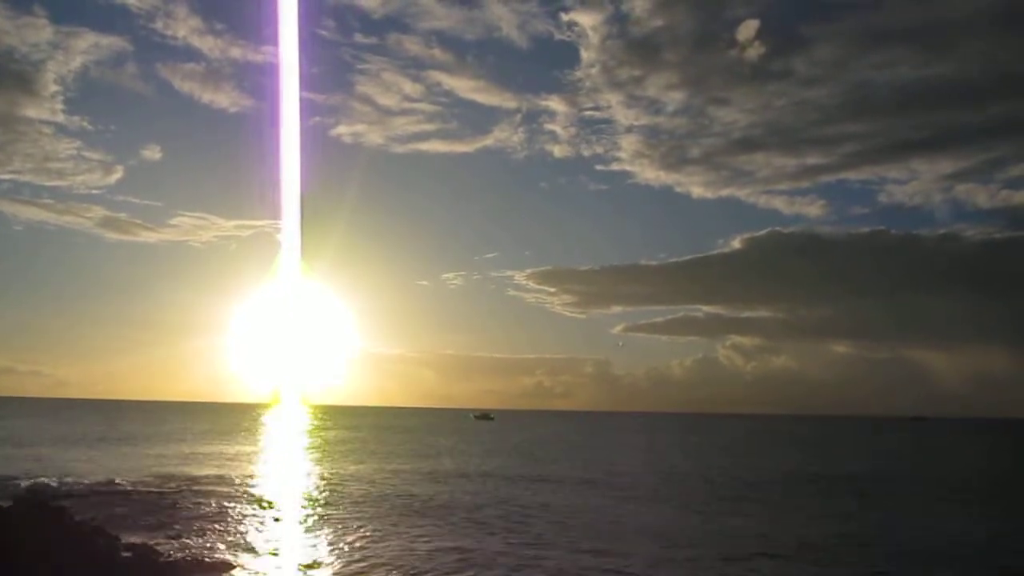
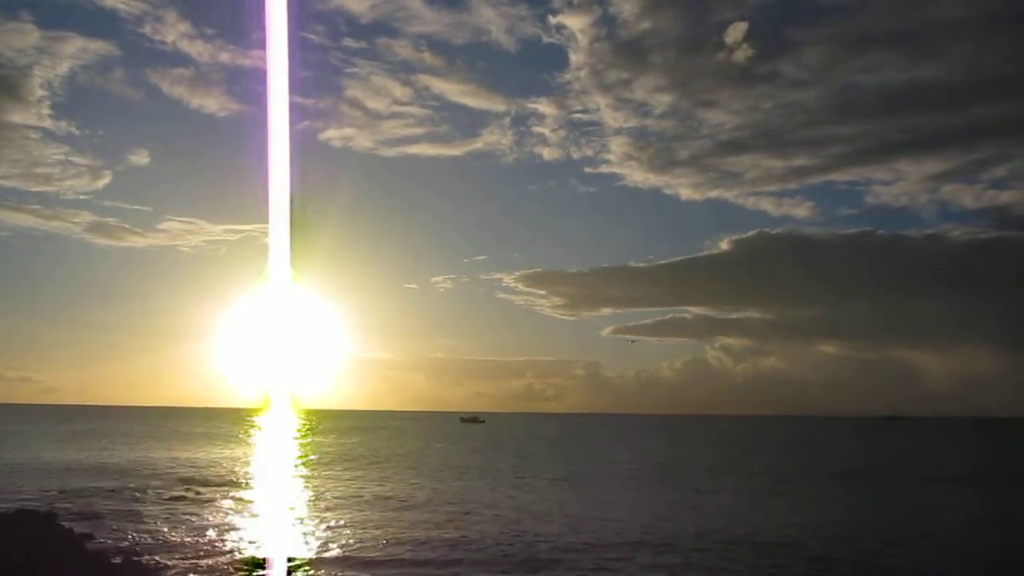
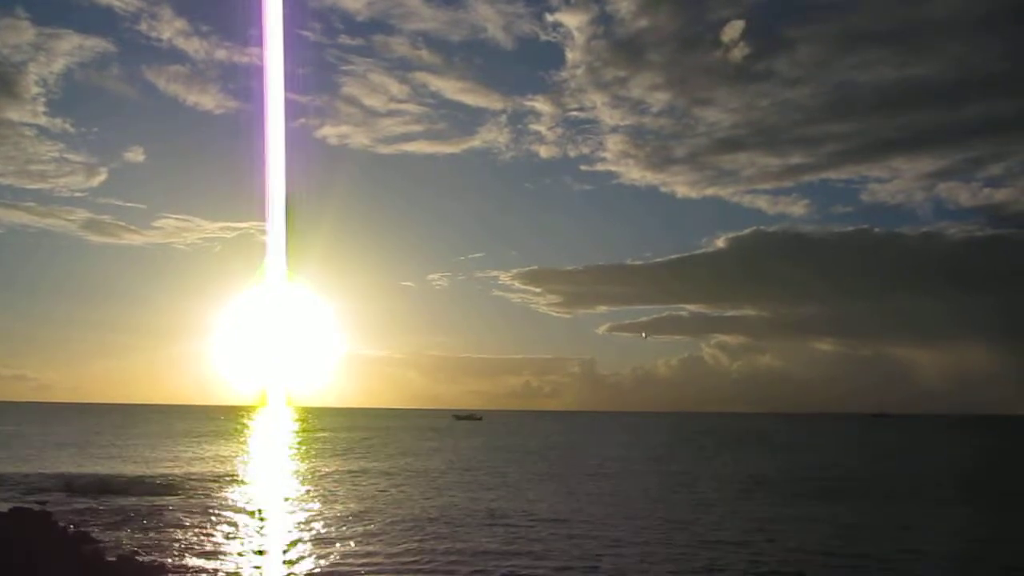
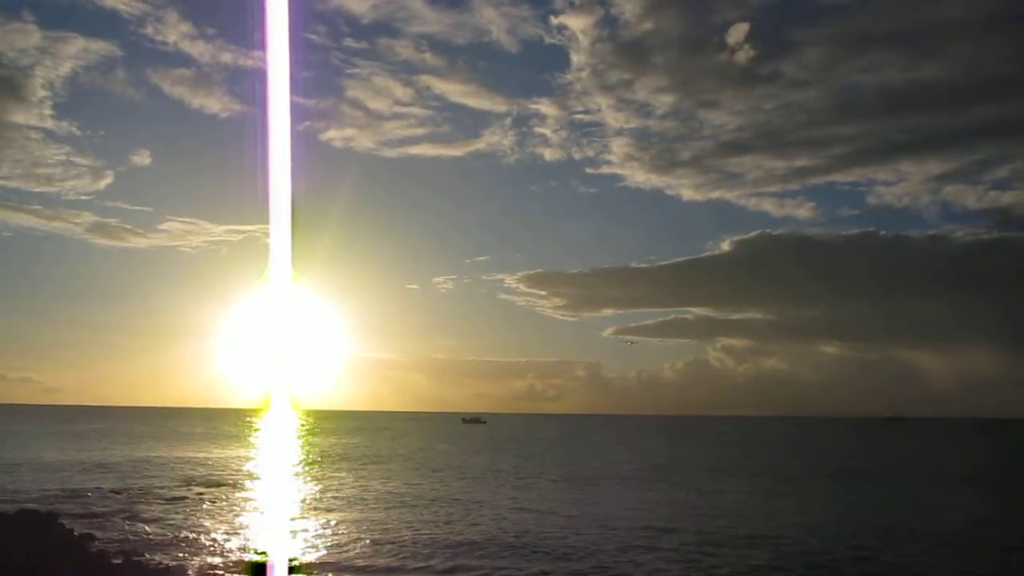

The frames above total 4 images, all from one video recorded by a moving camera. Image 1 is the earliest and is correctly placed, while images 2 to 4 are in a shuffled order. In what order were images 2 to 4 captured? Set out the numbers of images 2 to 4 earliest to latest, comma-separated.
4, 2, 3
